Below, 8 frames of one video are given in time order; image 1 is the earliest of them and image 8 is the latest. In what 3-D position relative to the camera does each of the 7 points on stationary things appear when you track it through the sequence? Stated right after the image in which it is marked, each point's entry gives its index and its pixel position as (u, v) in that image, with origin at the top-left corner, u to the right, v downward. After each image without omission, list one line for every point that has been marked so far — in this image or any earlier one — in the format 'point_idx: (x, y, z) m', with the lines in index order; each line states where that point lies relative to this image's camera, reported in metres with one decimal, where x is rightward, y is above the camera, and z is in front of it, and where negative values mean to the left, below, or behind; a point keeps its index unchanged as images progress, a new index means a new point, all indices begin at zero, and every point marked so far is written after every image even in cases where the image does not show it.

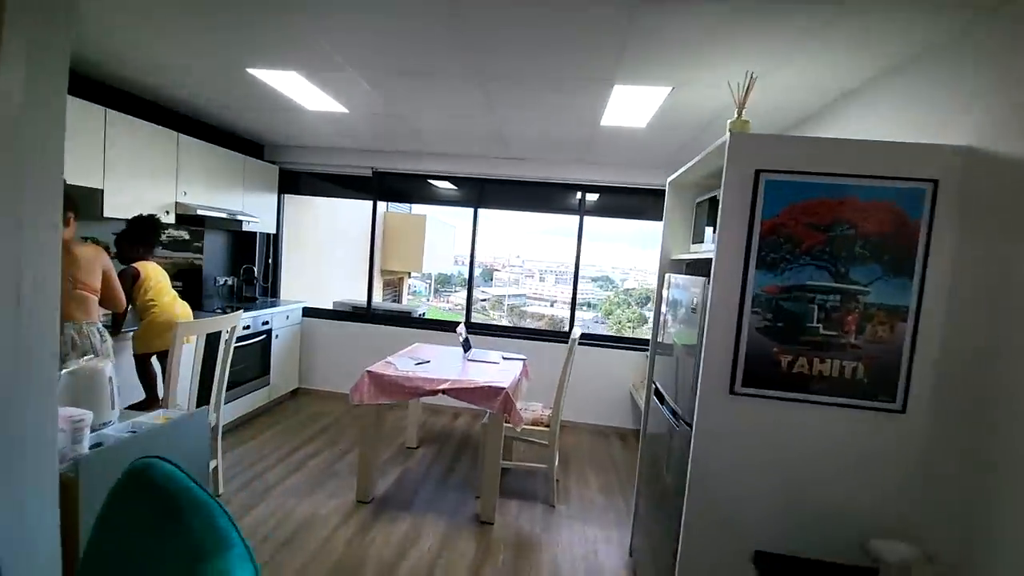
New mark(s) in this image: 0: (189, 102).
0: (-2.1, +1.2, +3.0) m
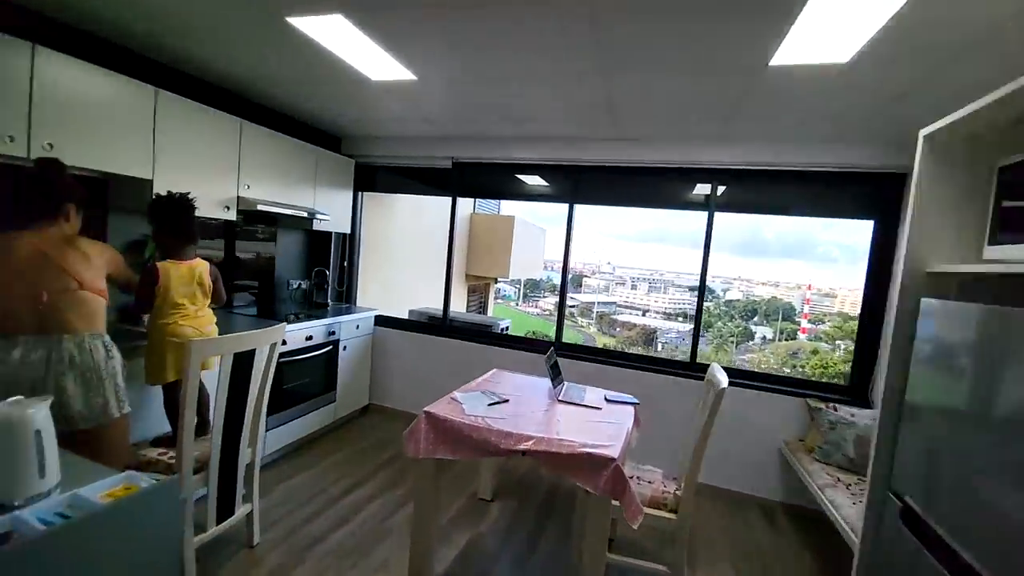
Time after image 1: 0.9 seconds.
0: (-1.5, +1.2, +2.7) m
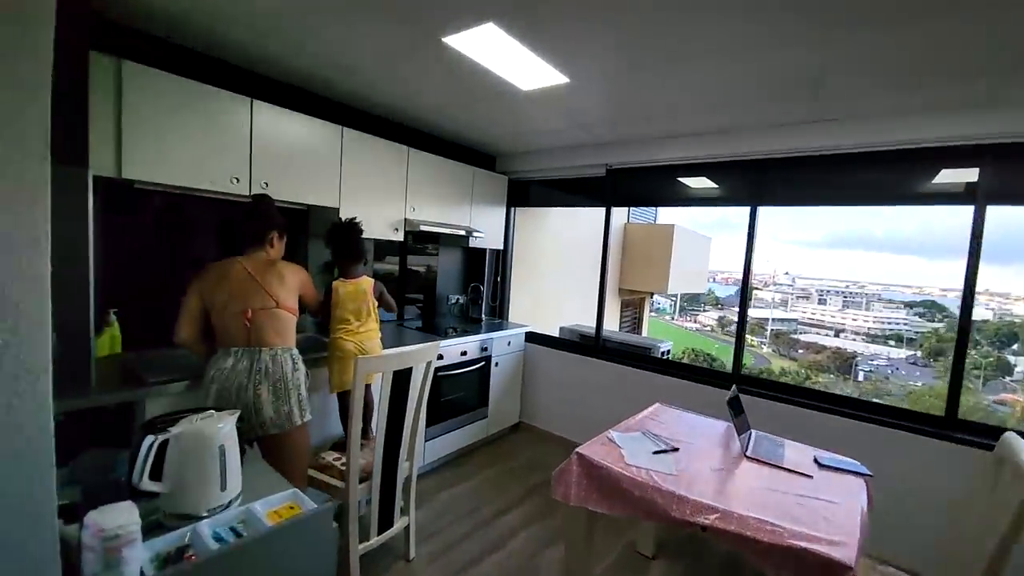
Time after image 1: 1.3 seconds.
0: (-0.6, +1.1, +2.9) m
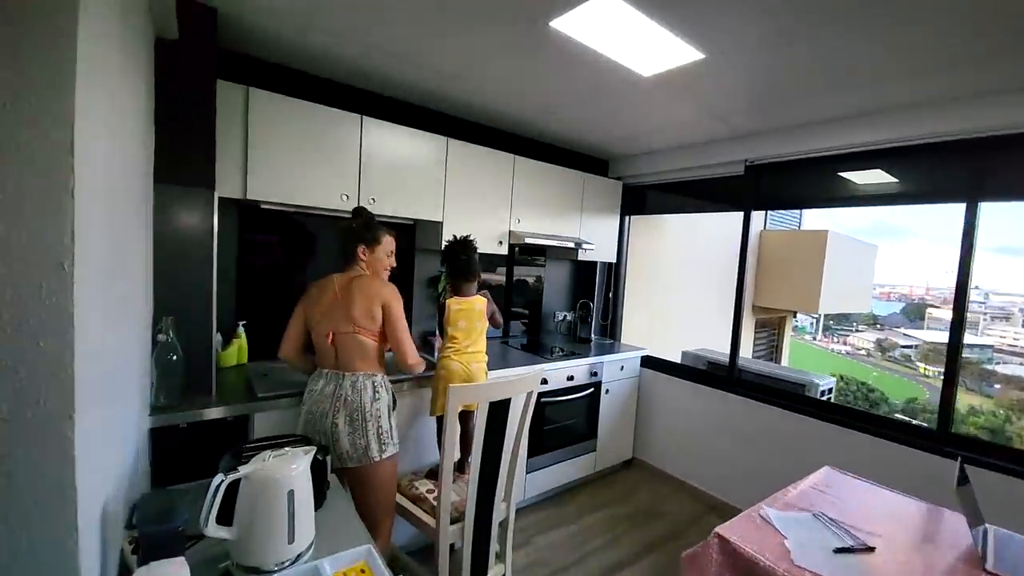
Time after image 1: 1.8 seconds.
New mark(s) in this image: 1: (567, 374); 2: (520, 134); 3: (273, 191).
0: (+0.1, +1.0, +2.7) m
1: (+0.3, -0.5, +2.7) m
2: (+0.1, +1.0, +3.1) m
3: (-1.0, +0.4, +2.0) m
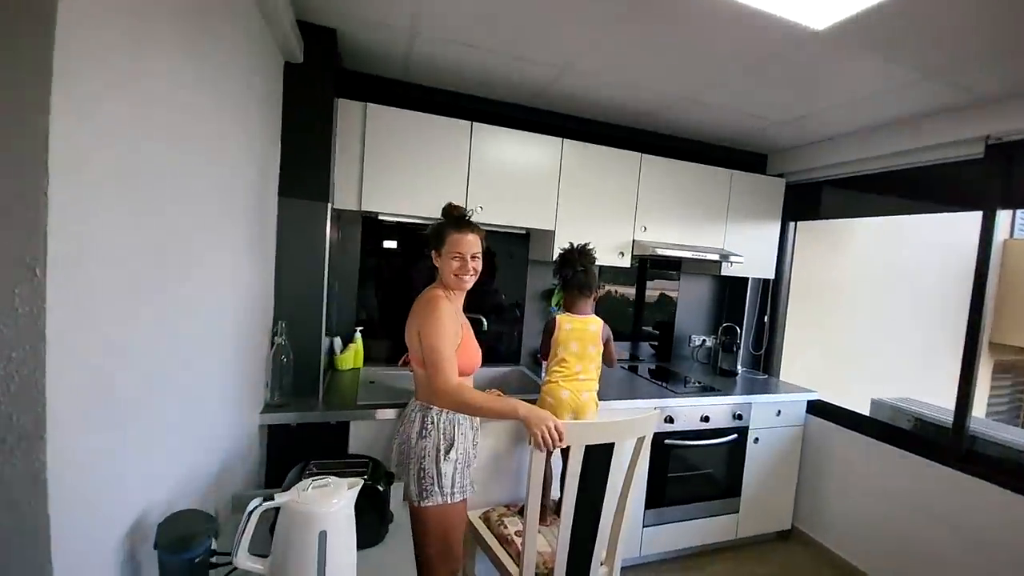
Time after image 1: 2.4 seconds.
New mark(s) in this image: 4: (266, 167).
0: (+0.7, +0.9, +2.3) m
1: (+0.9, -0.6, +2.2) m
2: (+0.8, +0.9, +2.7) m
3: (-0.6, +0.4, +2.0) m
4: (-0.8, +0.4, +1.6) m
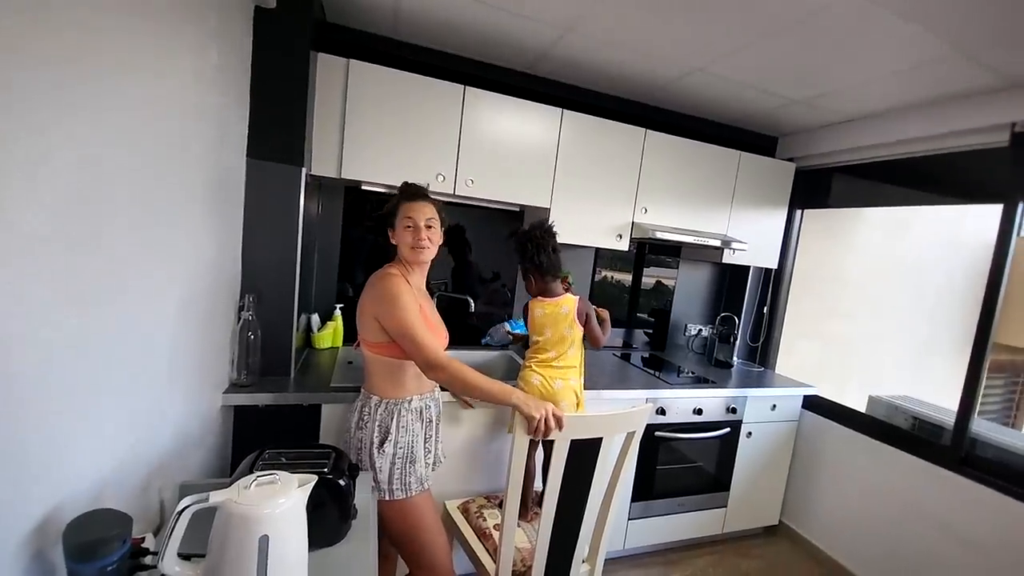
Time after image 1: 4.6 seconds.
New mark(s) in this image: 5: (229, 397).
0: (+0.7, +1.0, +2.2) m
1: (+0.8, -0.5, +2.1) m
2: (+0.8, +1.0, +2.6) m
3: (-0.6, +0.5, +1.9) m
4: (-0.9, +0.5, +1.4) m
5: (-0.9, -0.4, +1.6) m
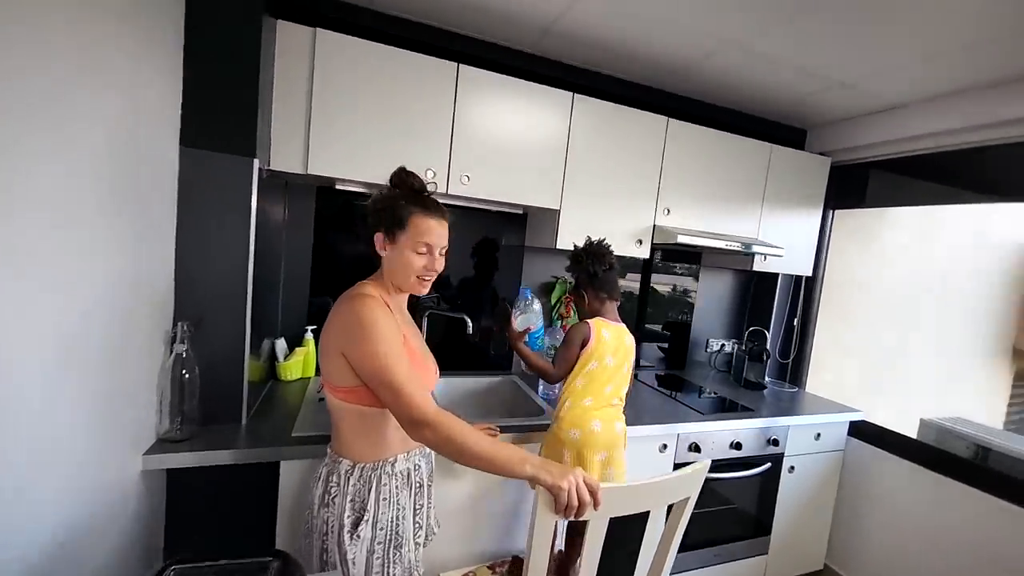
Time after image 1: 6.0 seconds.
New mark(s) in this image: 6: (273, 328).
0: (+0.7, +0.9, +1.9) m
1: (+0.9, -0.6, +1.8) m
2: (+0.8, +0.9, +2.3) m
3: (-0.6, +0.4, +1.6) m
4: (-0.8, +0.4, +1.1) m
5: (-0.9, -0.4, +1.2) m
6: (-0.9, -0.2, +1.8) m
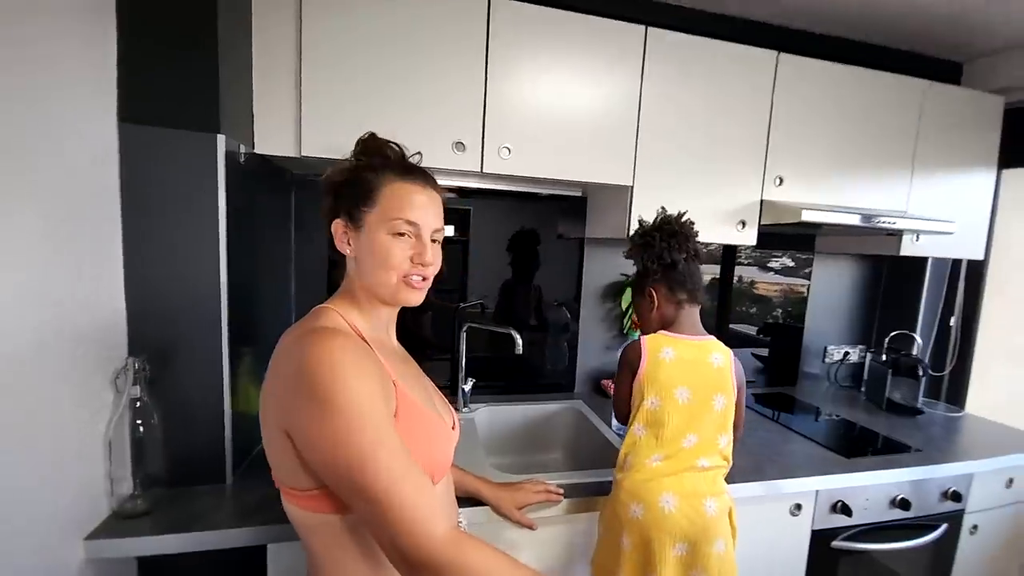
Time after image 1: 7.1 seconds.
0: (+0.9, +0.9, +1.4) m
1: (+1.1, -0.6, +1.3) m
2: (+1.0, +1.0, +1.8) m
3: (-0.4, +0.4, +1.2) m
4: (-0.8, +0.4, +0.8) m
5: (-0.8, -0.5, +0.9) m
6: (-0.7, -0.2, +1.5) m
